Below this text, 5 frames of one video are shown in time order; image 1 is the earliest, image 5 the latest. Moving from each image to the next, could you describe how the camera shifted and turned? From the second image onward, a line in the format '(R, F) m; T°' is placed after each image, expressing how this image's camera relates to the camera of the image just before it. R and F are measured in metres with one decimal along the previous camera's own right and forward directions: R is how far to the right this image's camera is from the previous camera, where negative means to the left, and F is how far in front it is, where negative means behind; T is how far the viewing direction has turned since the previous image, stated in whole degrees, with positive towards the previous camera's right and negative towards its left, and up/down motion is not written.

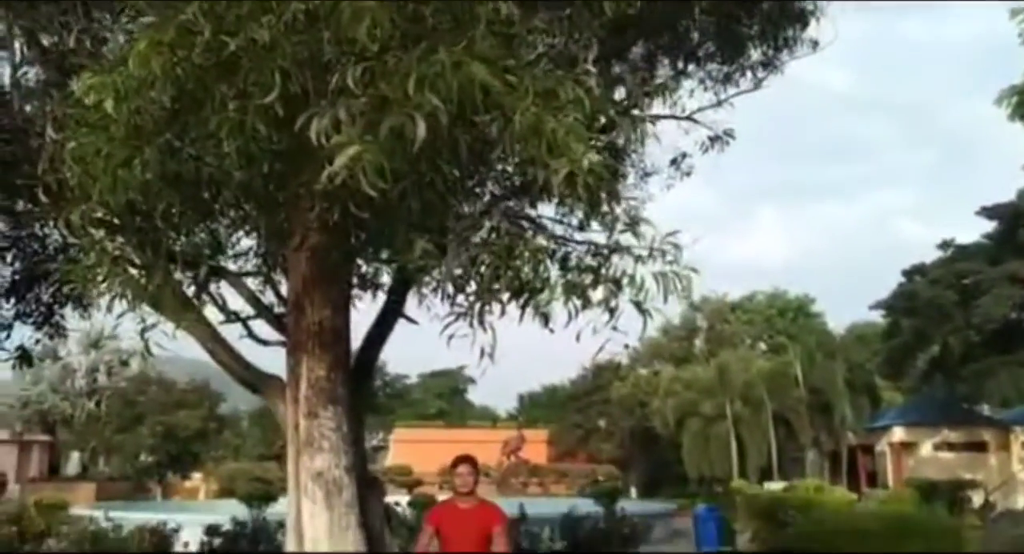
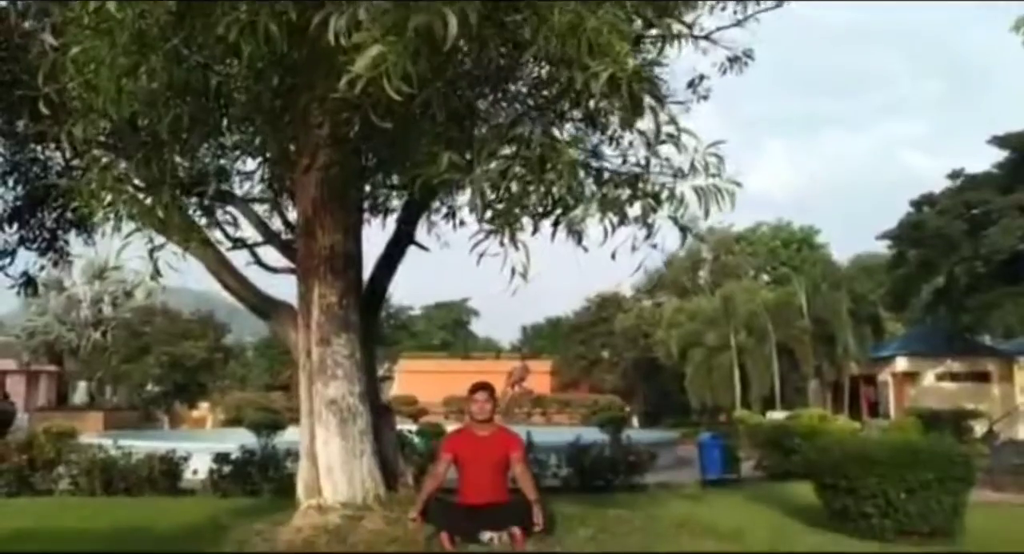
(-0.1, +0.2) m; 0°
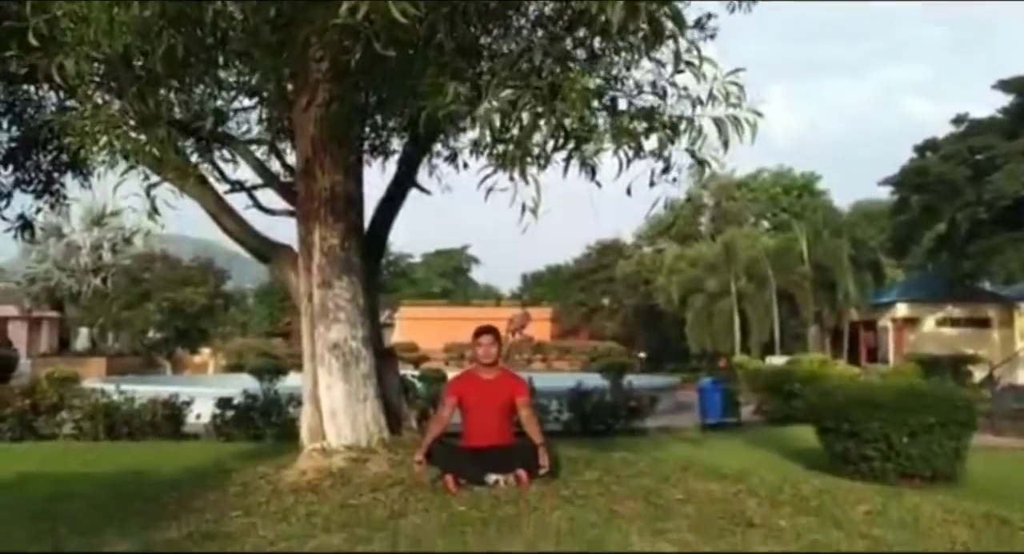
(0.0, +0.1) m; 0°
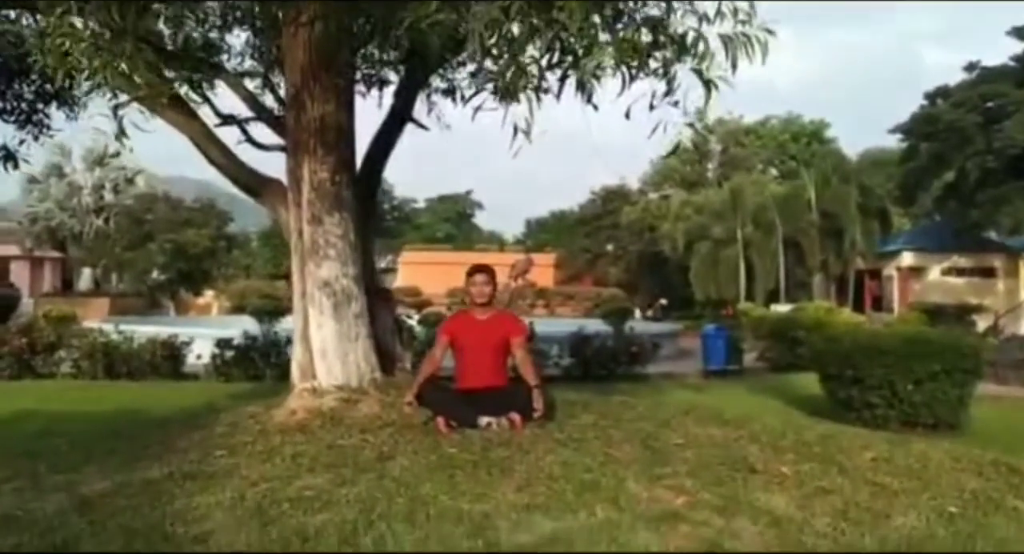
(+0.1, +0.3) m; 0°
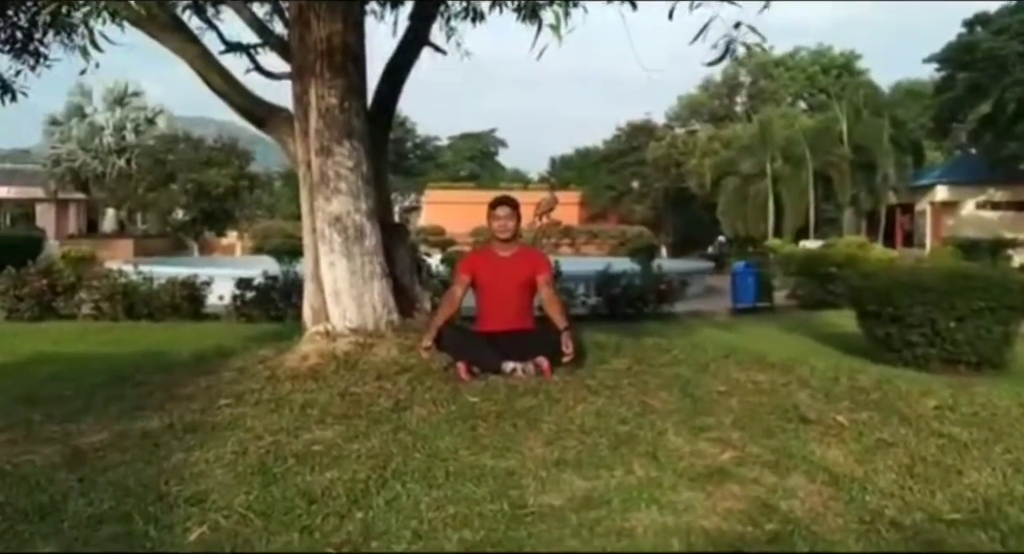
(0.0, +0.6) m; -1°
